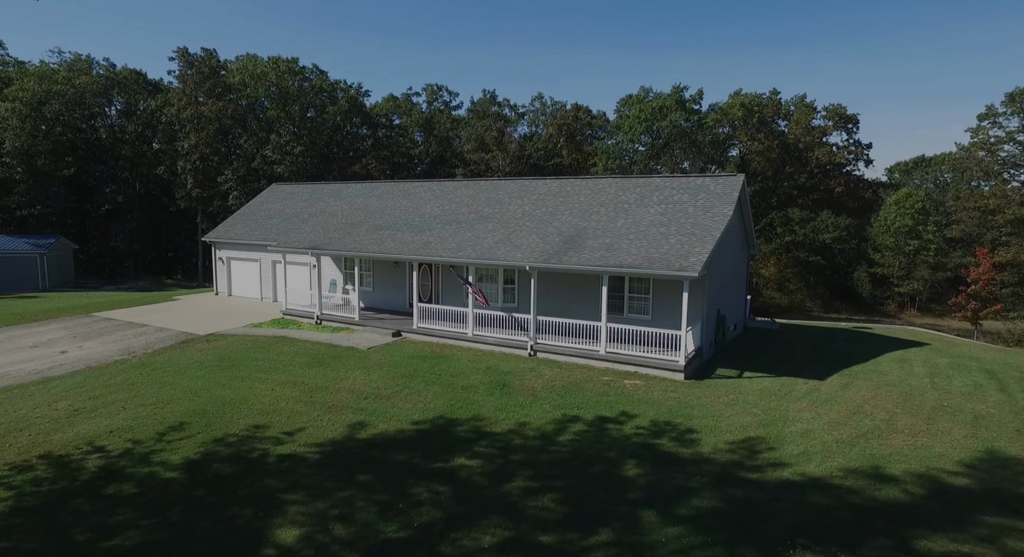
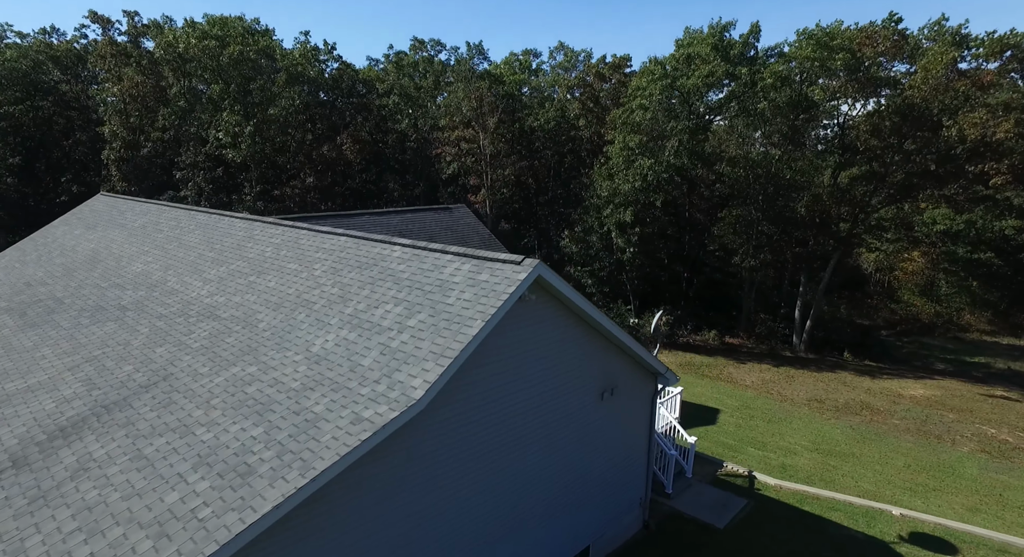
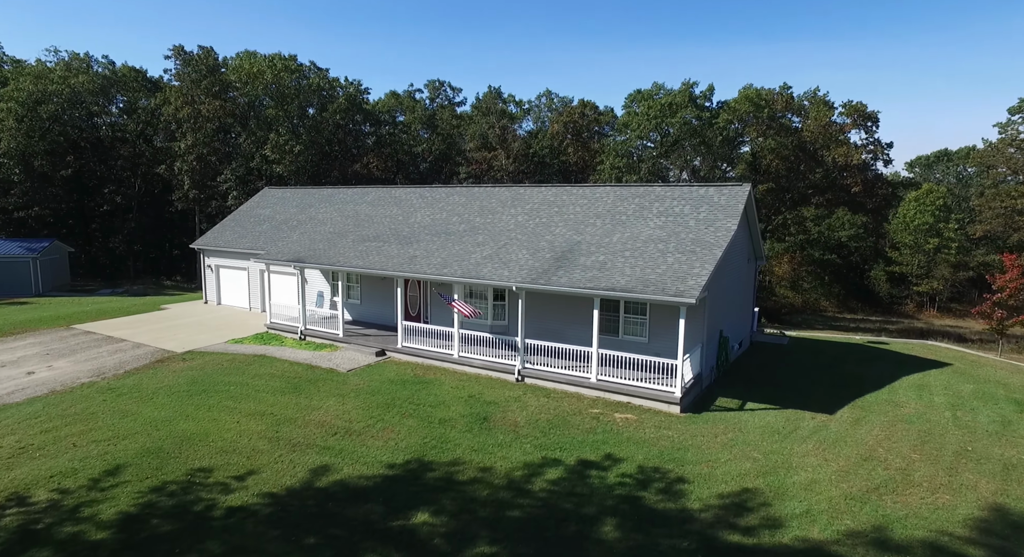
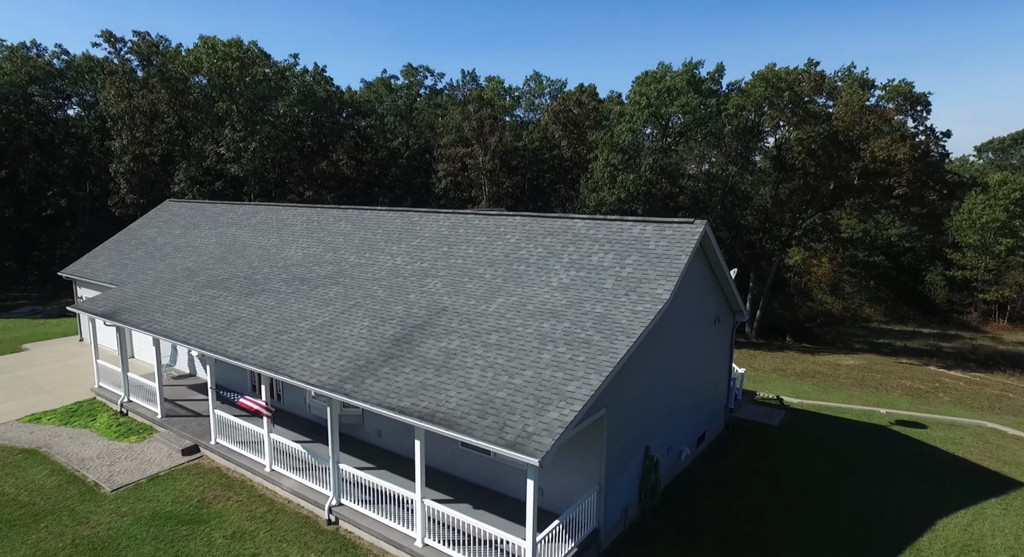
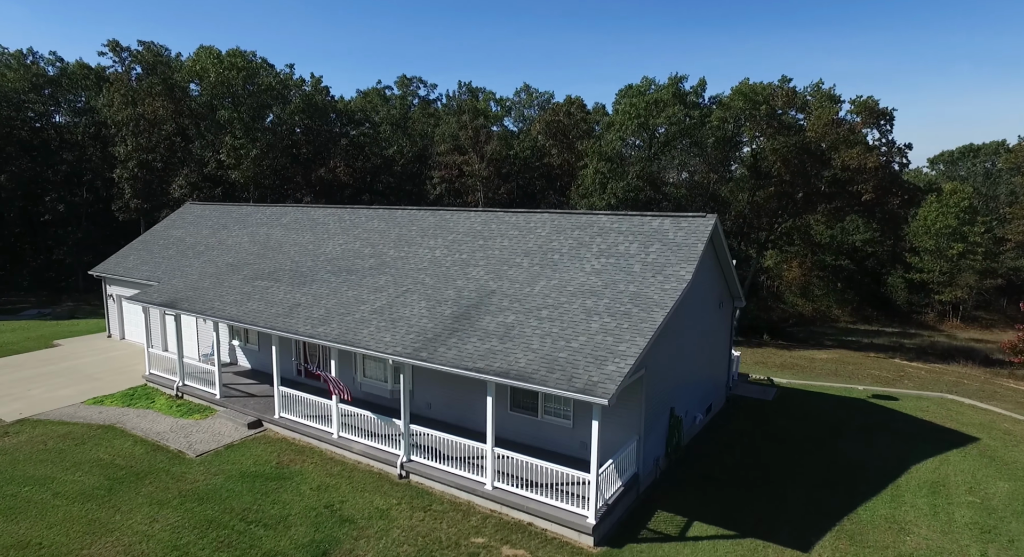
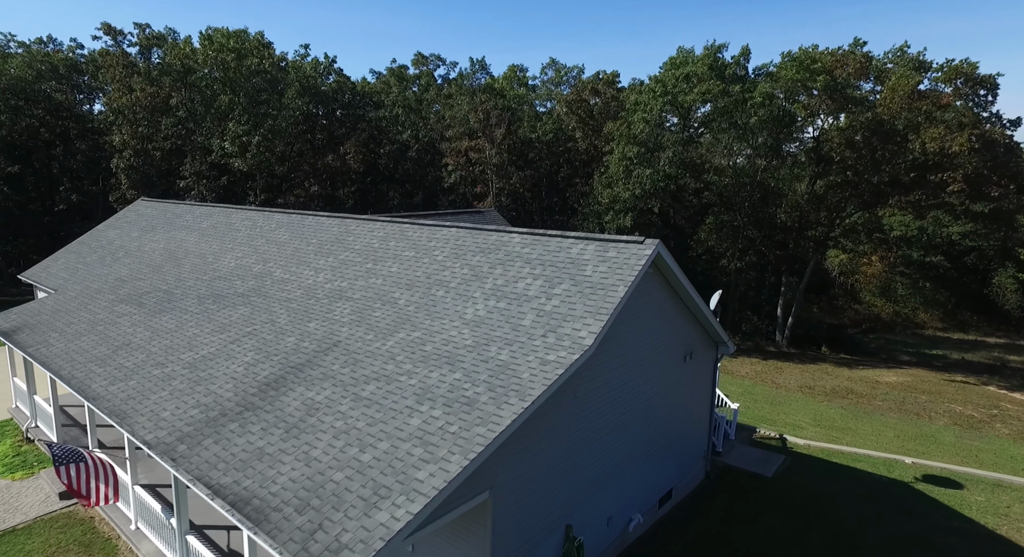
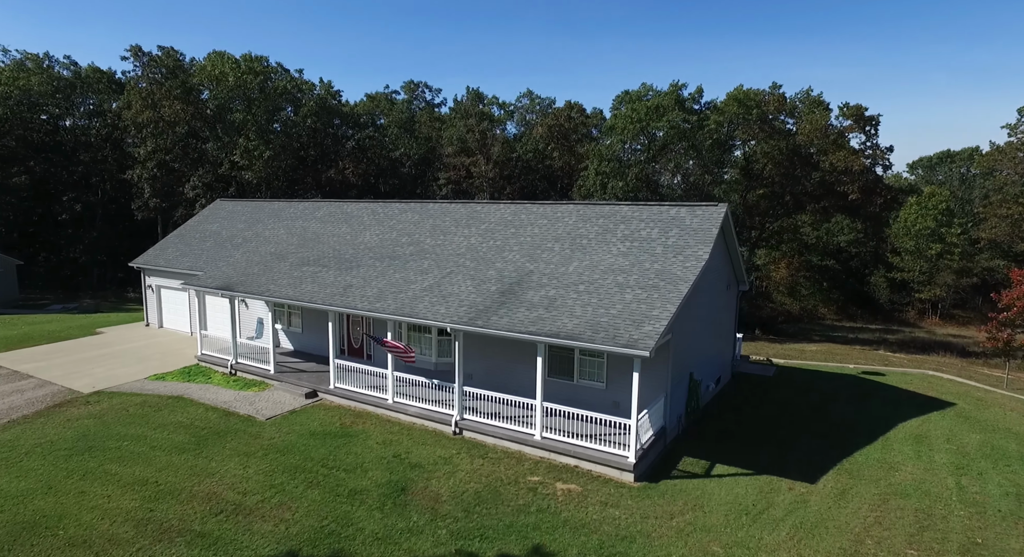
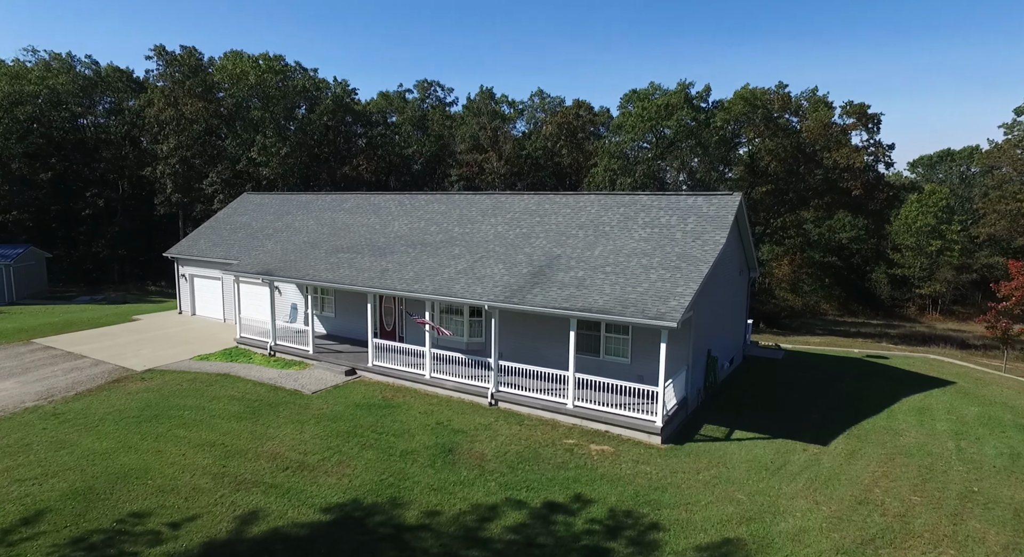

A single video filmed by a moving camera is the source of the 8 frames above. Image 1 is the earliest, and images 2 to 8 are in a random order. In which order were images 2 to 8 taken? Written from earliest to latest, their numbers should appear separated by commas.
3, 8, 7, 5, 4, 6, 2
